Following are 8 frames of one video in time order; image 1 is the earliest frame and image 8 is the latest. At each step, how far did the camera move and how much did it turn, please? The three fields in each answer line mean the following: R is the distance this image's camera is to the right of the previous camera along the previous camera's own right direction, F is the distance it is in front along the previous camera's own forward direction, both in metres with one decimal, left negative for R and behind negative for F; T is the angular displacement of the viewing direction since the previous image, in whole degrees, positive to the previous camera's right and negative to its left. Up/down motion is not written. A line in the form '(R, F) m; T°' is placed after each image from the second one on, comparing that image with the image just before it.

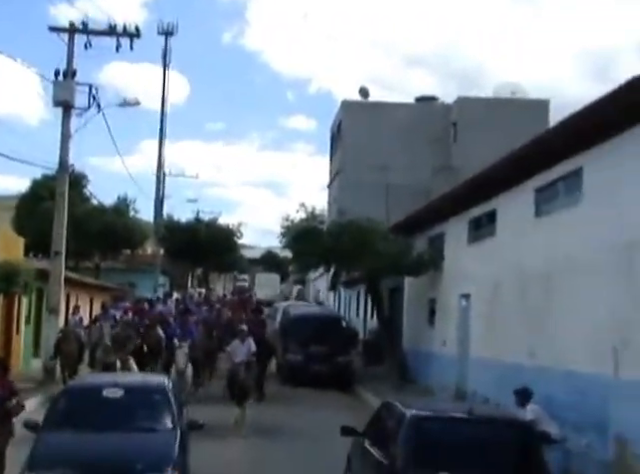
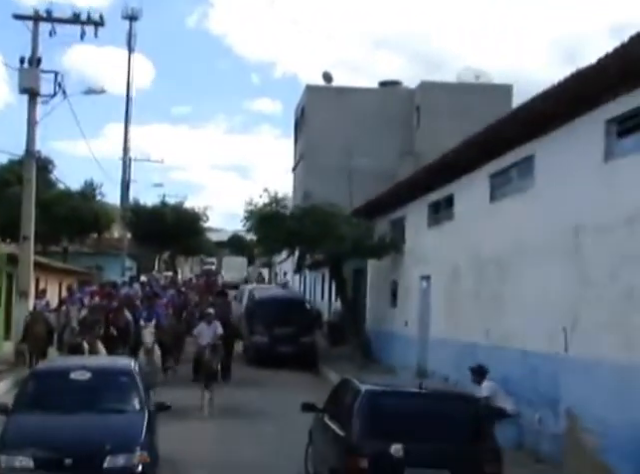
(+0.1, -0.4) m; +2°
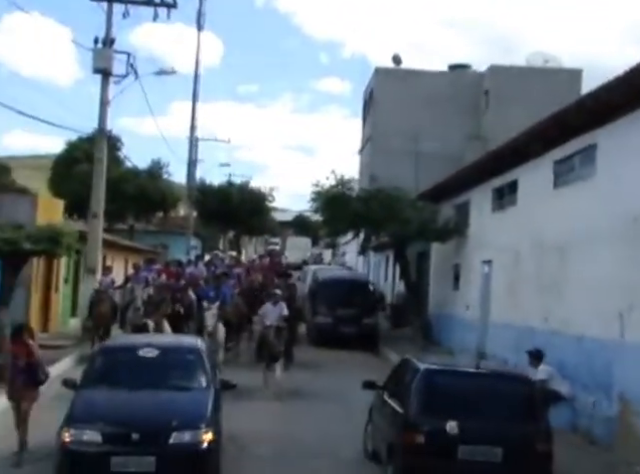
(0.0, -0.4) m; -4°
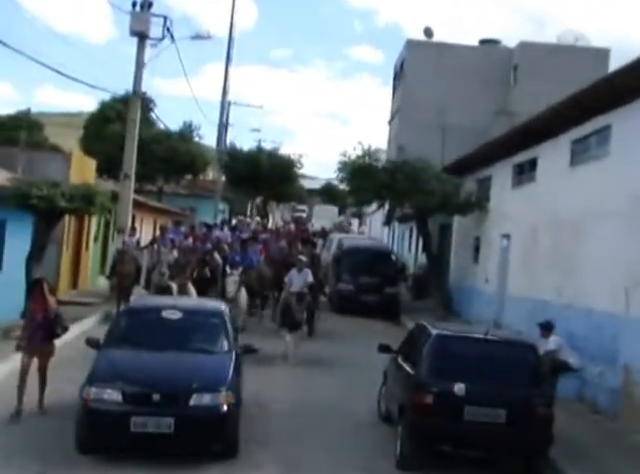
(+0.1, -0.6) m; -2°
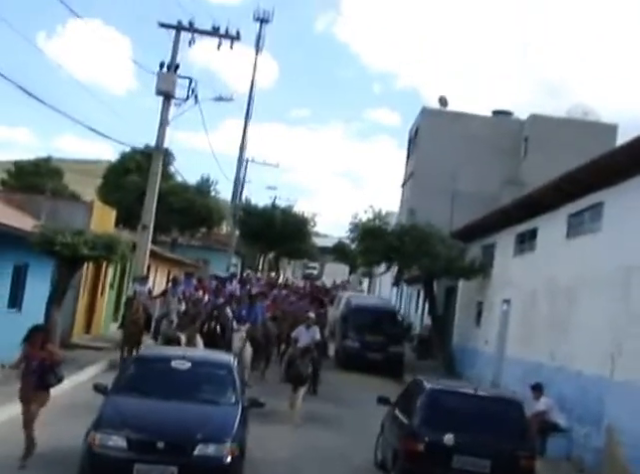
(0.0, -0.9) m; -1°
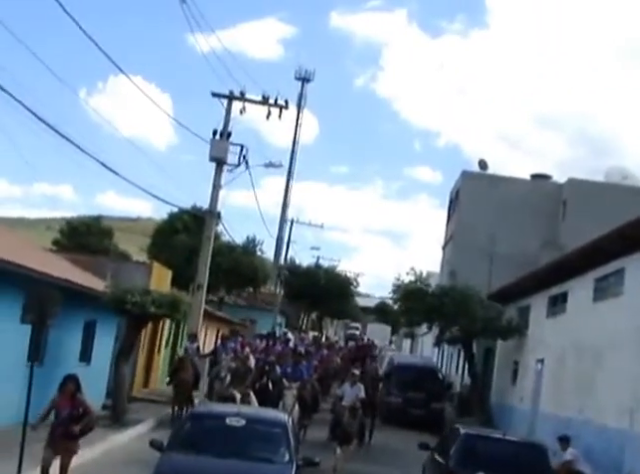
(-0.1, -1.7) m; -2°
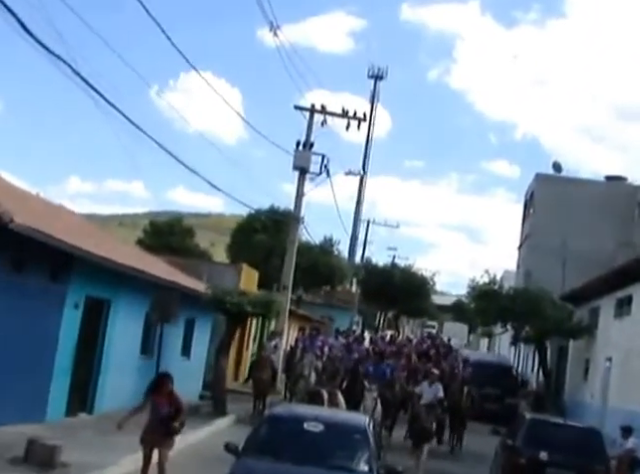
(-0.2, -1.9) m; -4°
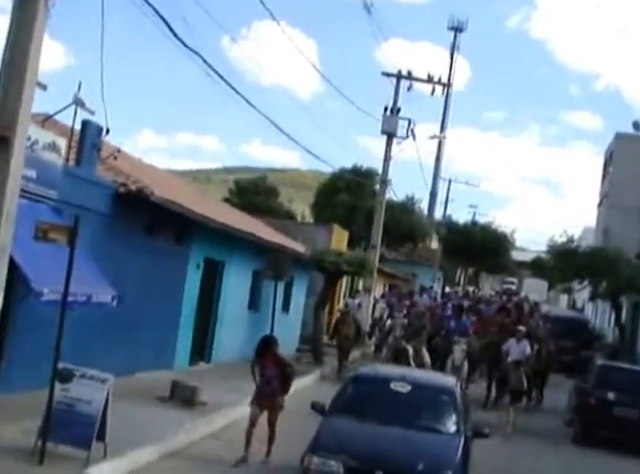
(-0.3, -2.4) m; -5°
